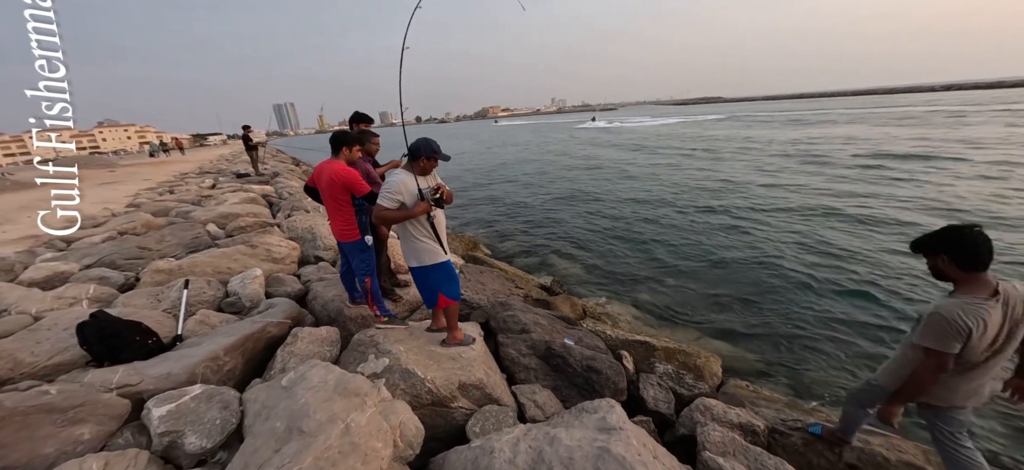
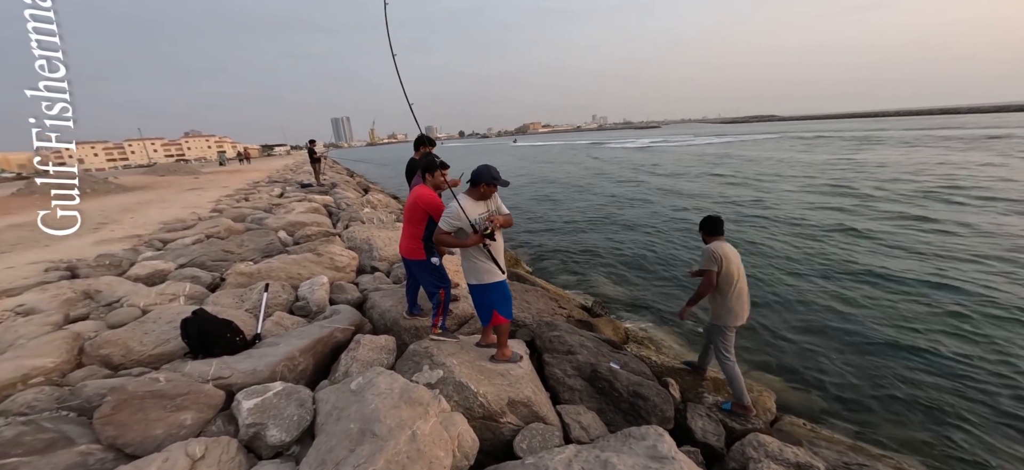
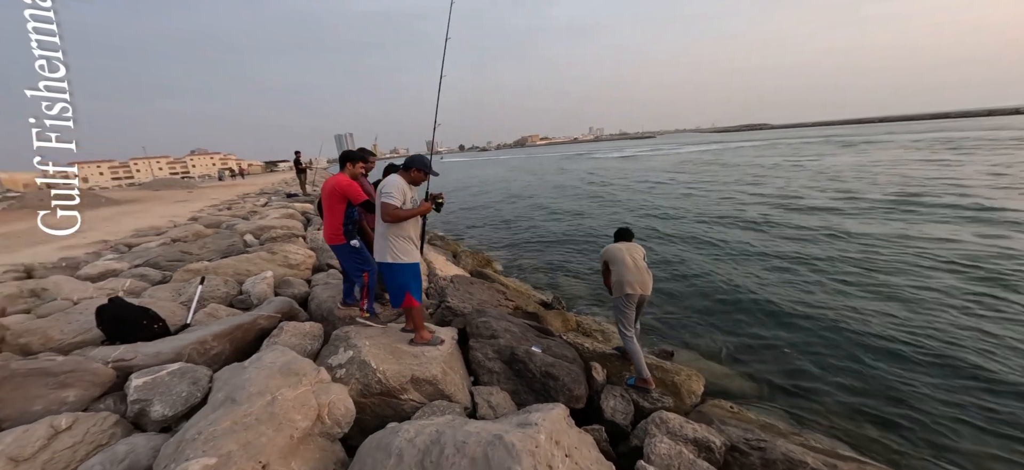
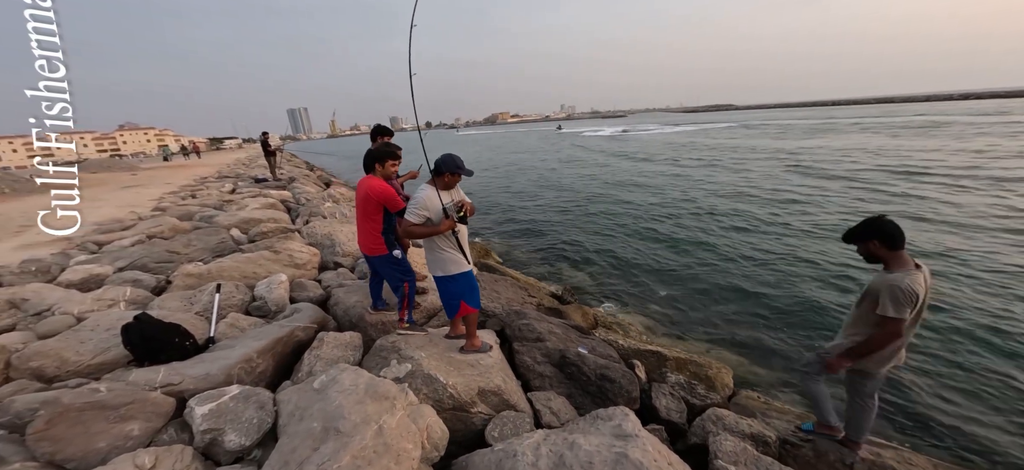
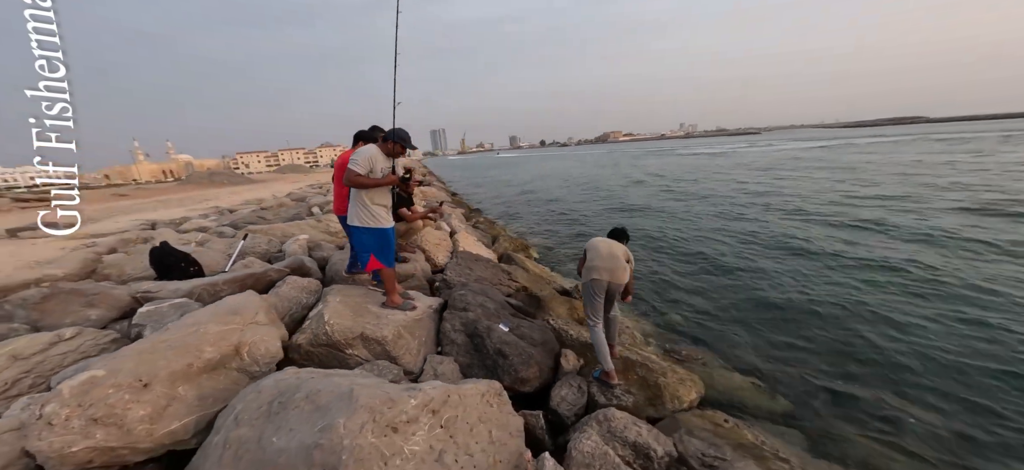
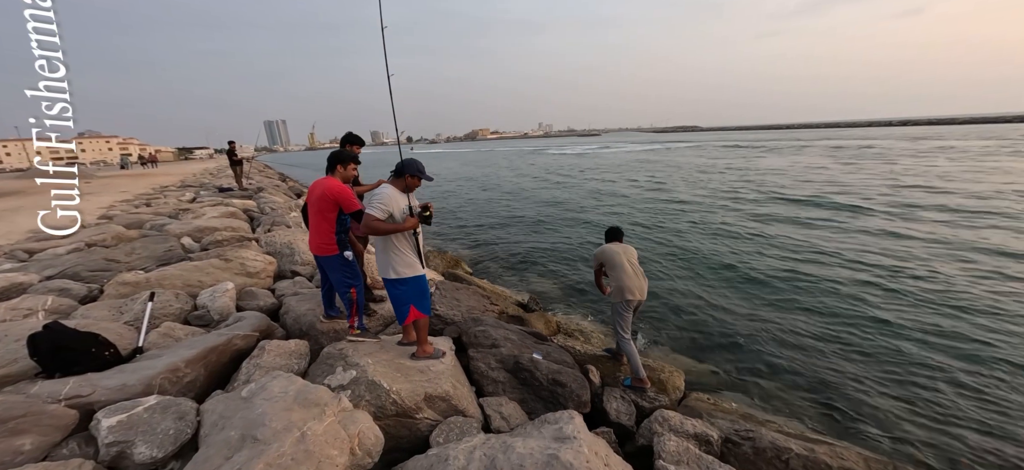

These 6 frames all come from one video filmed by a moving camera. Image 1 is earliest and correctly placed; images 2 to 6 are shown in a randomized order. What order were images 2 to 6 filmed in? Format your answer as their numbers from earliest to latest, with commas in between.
4, 2, 6, 3, 5
